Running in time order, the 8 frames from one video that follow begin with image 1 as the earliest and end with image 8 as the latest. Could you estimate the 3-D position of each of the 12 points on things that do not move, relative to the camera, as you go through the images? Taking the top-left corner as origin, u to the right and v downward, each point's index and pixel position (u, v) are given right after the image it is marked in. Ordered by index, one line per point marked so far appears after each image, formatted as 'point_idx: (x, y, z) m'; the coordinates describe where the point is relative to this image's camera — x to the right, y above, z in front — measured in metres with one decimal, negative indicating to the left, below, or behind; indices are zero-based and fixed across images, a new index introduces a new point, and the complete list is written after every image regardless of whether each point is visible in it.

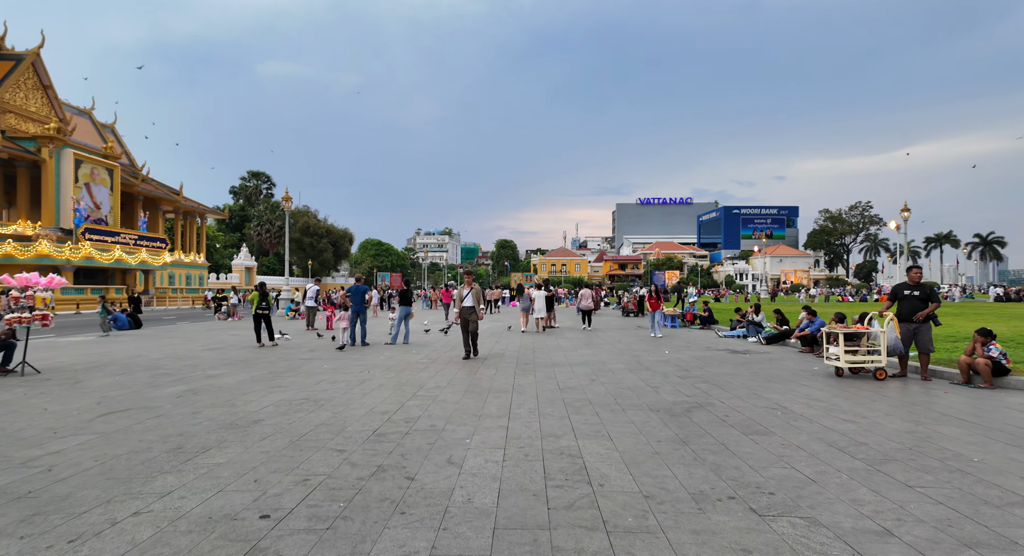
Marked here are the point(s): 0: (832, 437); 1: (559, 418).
0: (+2.8, -1.4, +5.1) m
1: (+0.5, -1.4, +5.8) m
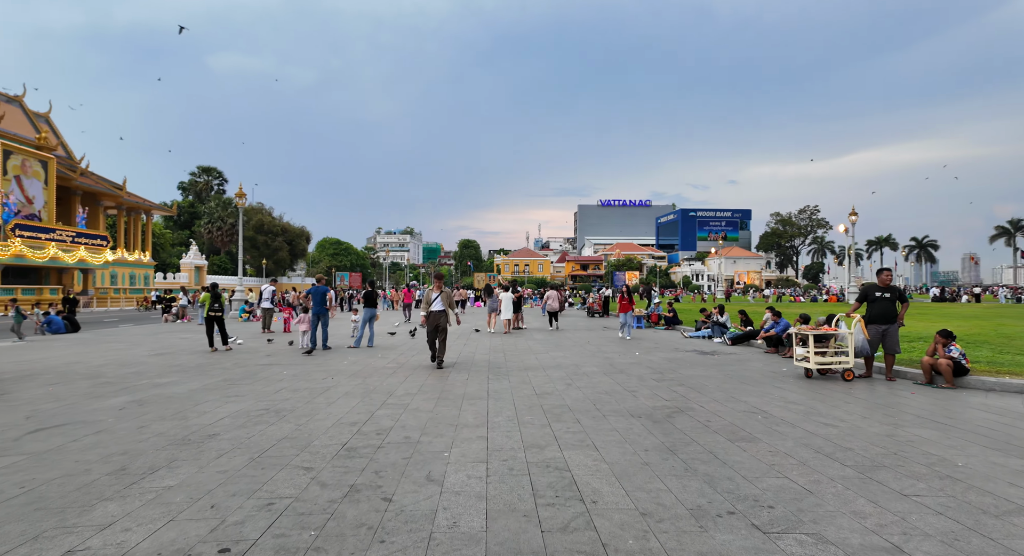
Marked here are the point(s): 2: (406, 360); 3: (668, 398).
0: (+2.6, -1.4, +5.0) m
1: (+0.3, -1.4, +5.6) m
2: (-2.0, -1.6, +11.0) m
3: (+1.8, -1.4, +6.9) m
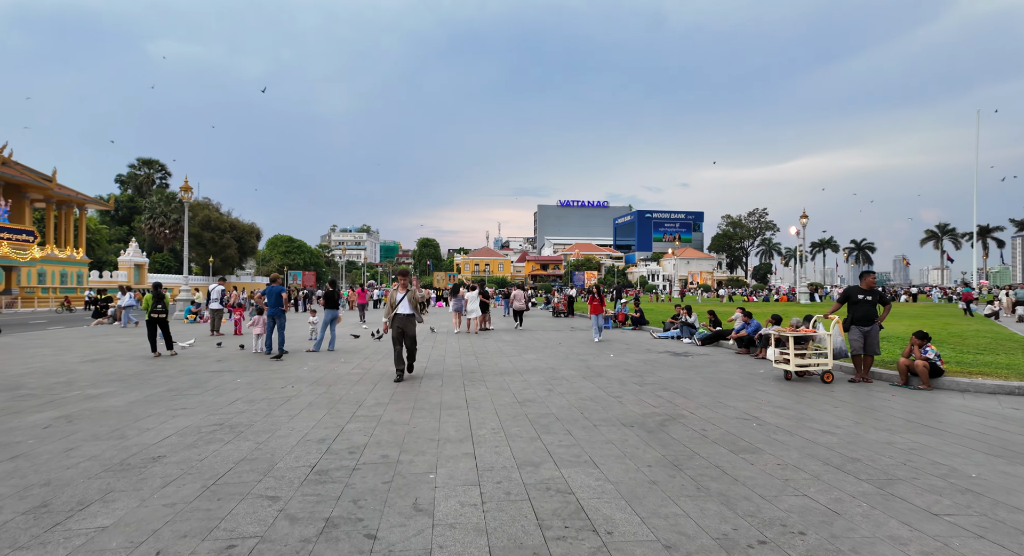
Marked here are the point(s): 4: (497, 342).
0: (+2.5, -1.4, +4.8) m
1: (+0.1, -1.4, +5.1) m
2: (-2.5, -1.6, +10.4) m
3: (+1.6, -1.4, +6.6) m
4: (-0.4, -1.7, +15.6) m
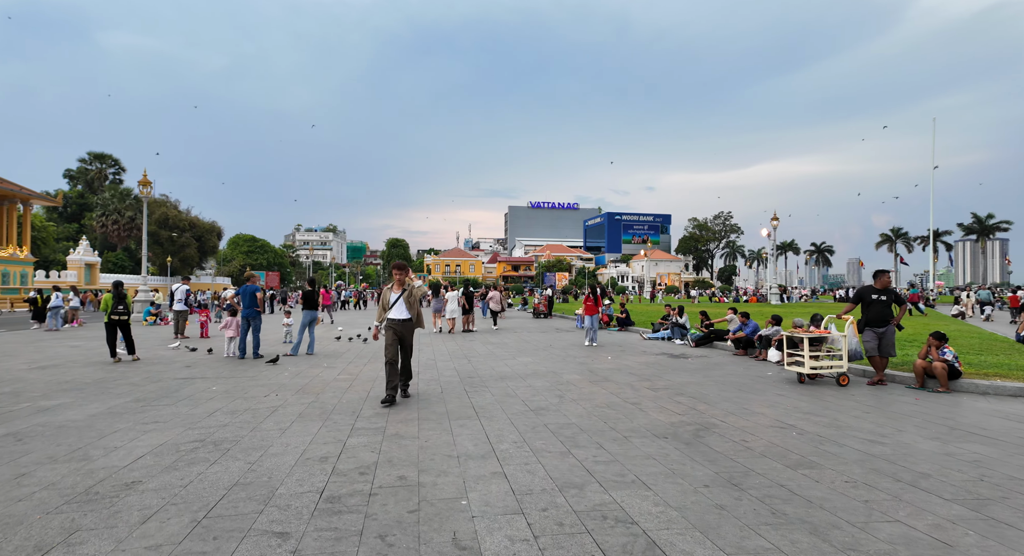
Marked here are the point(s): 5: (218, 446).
0: (+2.8, -1.4, +4.3) m
1: (+0.4, -1.4, +4.6) m
2: (-2.5, -1.6, +9.7) m
3: (+1.8, -1.4, +6.1) m
4: (-0.7, -1.7, +15.0) m
5: (-2.6, -1.5, +5.2) m
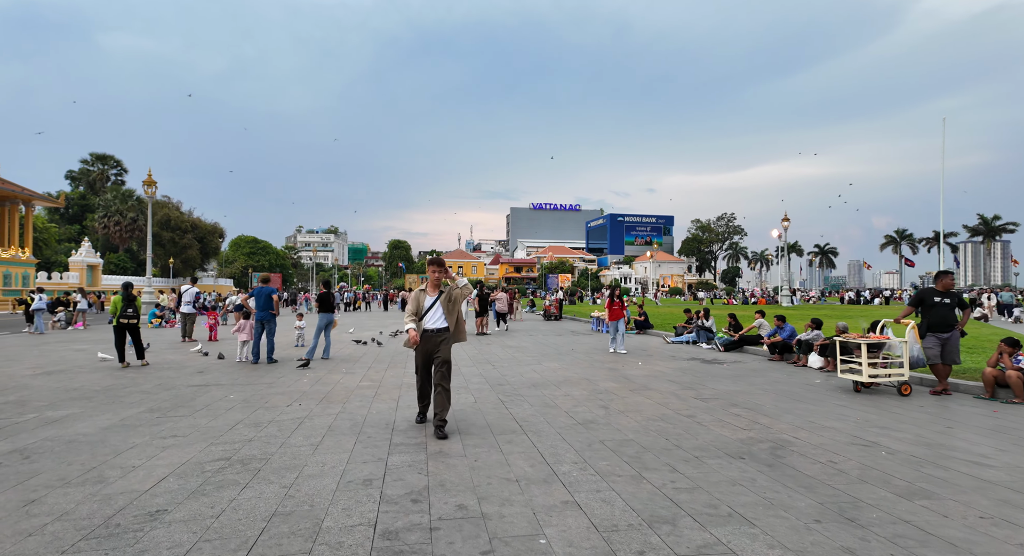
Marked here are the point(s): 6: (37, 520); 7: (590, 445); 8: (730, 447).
0: (+3.2, -1.4, +3.8) m
1: (+0.8, -1.4, +4.1) m
2: (-2.1, -1.6, +9.2) m
3: (+2.2, -1.4, +5.6) m
4: (-0.2, -1.7, +14.5) m
5: (-2.1, -1.5, +4.7) m
6: (-2.9, -1.5, +3.6) m
7: (+0.7, -1.4, +5.1) m
8: (+1.8, -1.4, +5.0) m
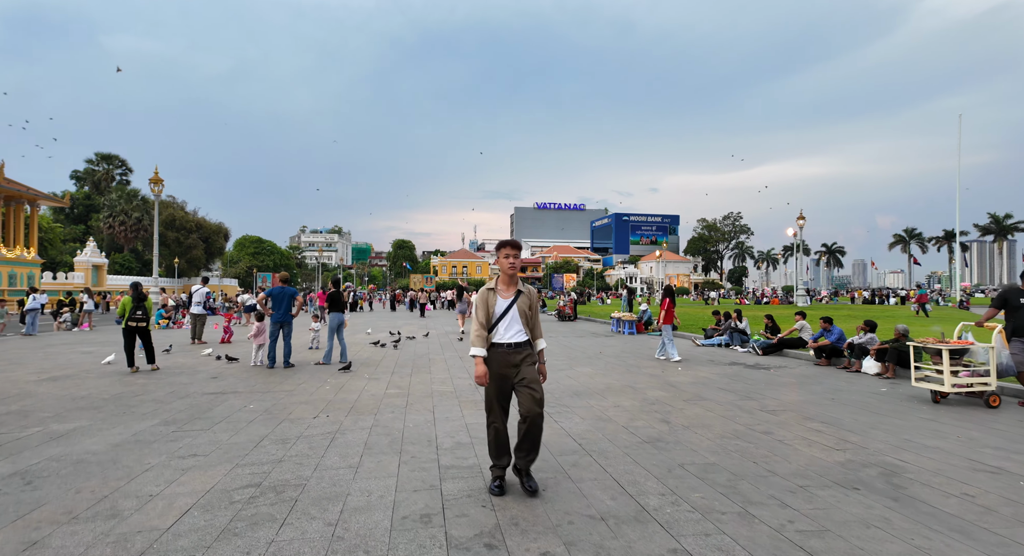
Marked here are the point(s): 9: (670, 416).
0: (+3.7, -1.4, +3.2) m
1: (+1.4, -1.4, +3.4) m
2: (-1.5, -1.6, +8.6) m
3: (+2.8, -1.4, +5.0) m
4: (+0.3, -1.7, +13.9) m
5: (-1.6, -1.5, +4.1) m
6: (-2.4, -1.5, +3.0) m
7: (+1.2, -1.4, +4.4) m
8: (+2.4, -1.4, +4.3) m
9: (+1.7, -1.5, +6.3) m
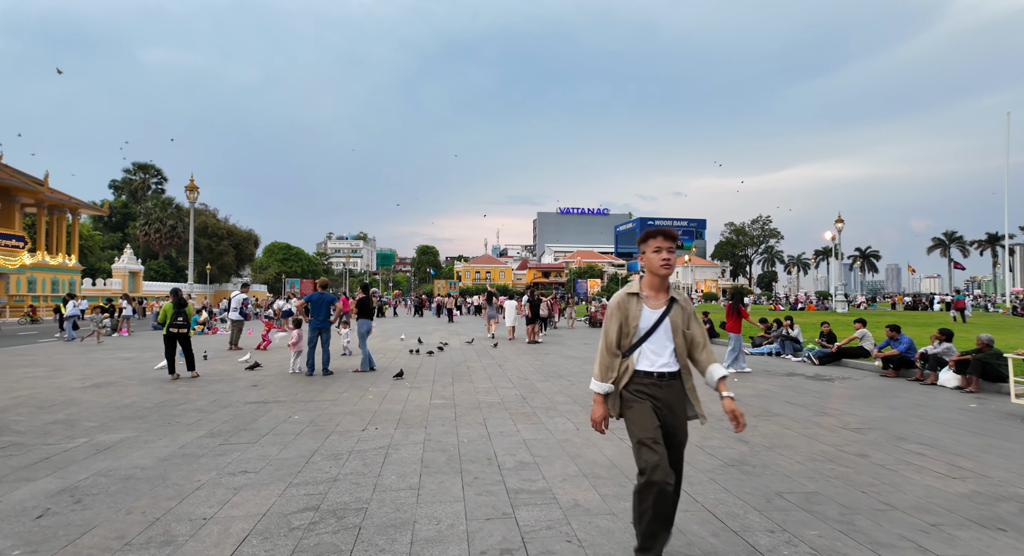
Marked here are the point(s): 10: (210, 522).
0: (+4.2, -1.4, +2.6) m
1: (+1.9, -1.4, +3.0) m
2: (-0.8, -1.7, +8.2) m
3: (+3.3, -1.5, +4.5) m
4: (+1.3, -1.9, +13.5) m
5: (-1.1, -1.6, +3.8) m
6: (-1.9, -1.5, +2.7) m
7: (+1.7, -1.5, +4.0) m
8: (+2.9, -1.5, +3.8) m
9: (+2.3, -1.5, +5.9) m
10: (-2.0, -1.6, +3.8) m
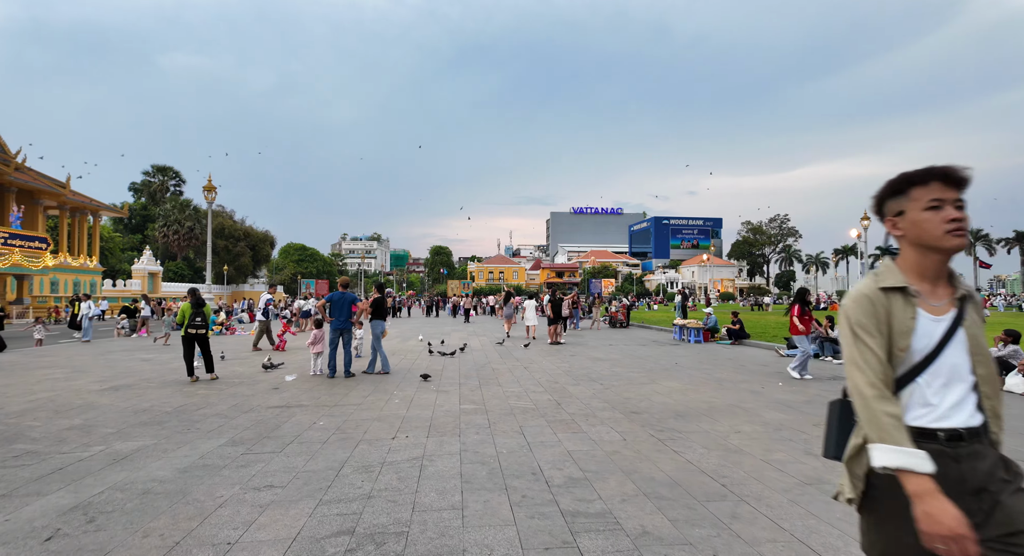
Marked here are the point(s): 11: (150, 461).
0: (+4.5, -1.4, +2.1) m
1: (+2.2, -1.4, +2.5) m
2: (-0.3, -1.7, +7.8) m
3: (+3.7, -1.4, +4.0) m
4: (+1.8, -1.9, +13.0) m
5: (-0.7, -1.5, +3.4) m
6: (-1.6, -1.5, +2.3) m
7: (+2.1, -1.4, +3.5) m
8: (+3.2, -1.4, +3.3) m
9: (+2.7, -1.5, +5.4) m
10: (-1.6, -1.6, +3.4) m
11: (-3.3, -1.7, +5.5) m
